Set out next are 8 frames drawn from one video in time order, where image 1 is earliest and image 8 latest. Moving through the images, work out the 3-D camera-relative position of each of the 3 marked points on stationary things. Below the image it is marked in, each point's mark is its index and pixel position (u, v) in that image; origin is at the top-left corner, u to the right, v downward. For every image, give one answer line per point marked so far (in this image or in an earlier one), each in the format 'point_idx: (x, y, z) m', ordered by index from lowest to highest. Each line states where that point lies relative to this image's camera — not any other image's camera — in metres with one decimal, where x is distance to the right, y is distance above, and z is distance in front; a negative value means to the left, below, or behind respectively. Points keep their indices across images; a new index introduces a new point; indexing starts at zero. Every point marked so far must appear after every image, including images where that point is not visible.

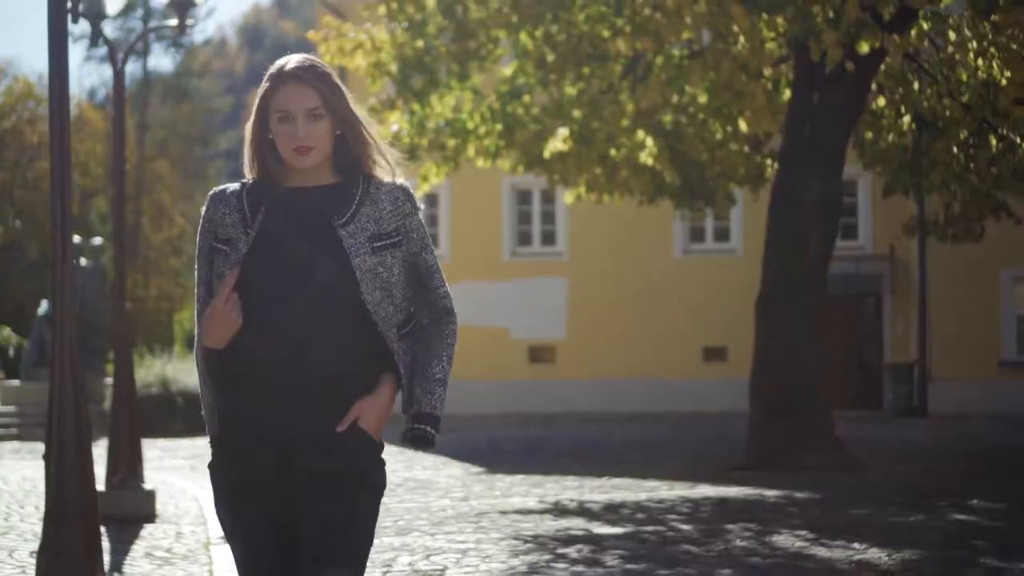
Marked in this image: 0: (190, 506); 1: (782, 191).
0: (-2.5, -1.7, +13.8) m
1: (+2.6, +0.8, +17.0) m
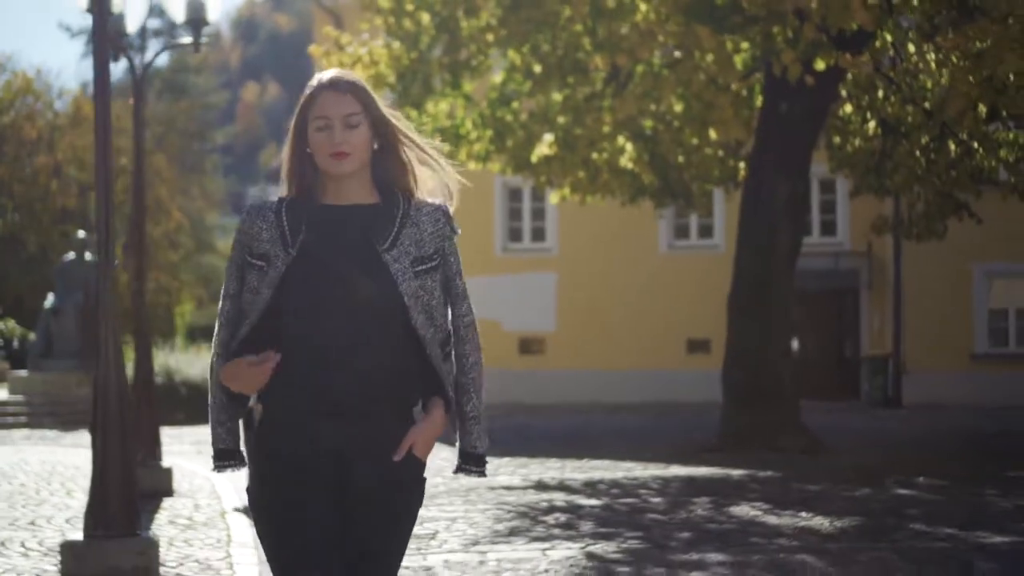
0: (-2.6, -1.7, +15.0) m
1: (+2.5, +0.9, +18.2) m
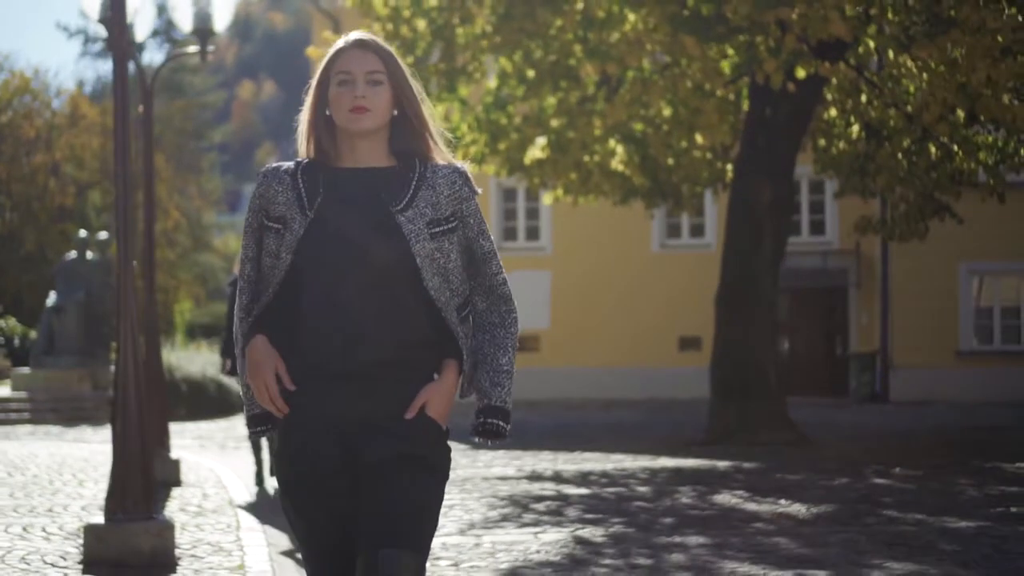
0: (-2.7, -1.7, +15.6) m
1: (+2.4, +0.9, +18.8) m
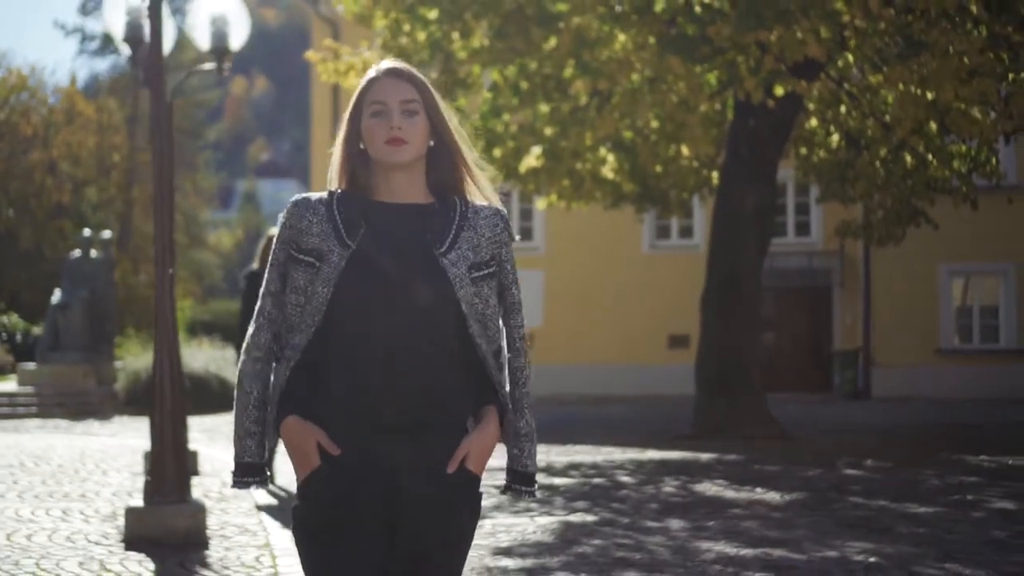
0: (-2.7, -1.7, +16.6) m
1: (+2.4, +0.8, +19.8) m
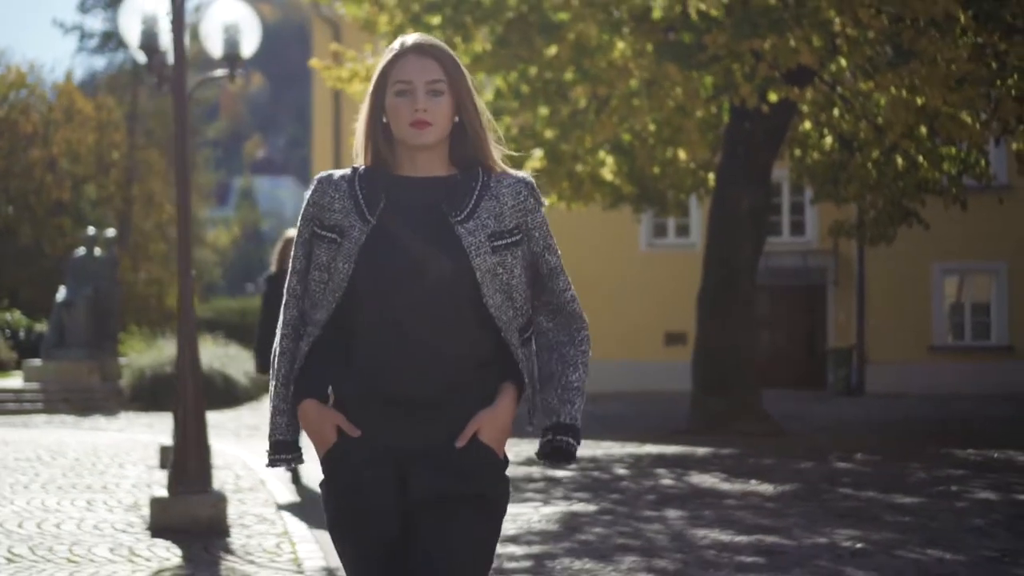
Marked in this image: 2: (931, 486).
0: (-2.7, -1.7, +17.1) m
1: (+2.4, +0.9, +20.3) m
2: (+3.1, -1.5, +13.3) m
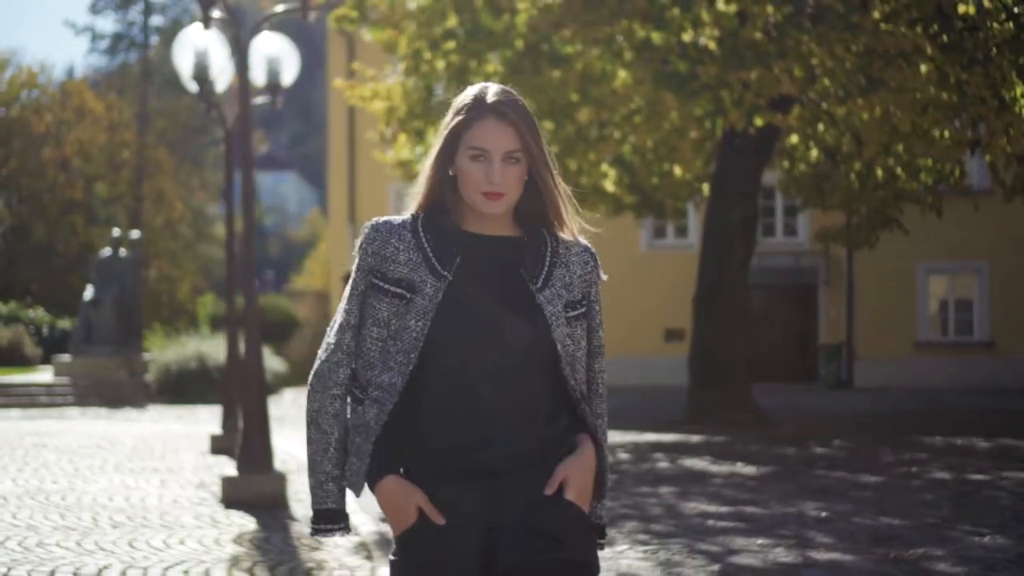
0: (-2.6, -1.7, +19.0) m
1: (+2.5, +0.8, +22.2) m
2: (+3.3, -1.5, +15.1) m
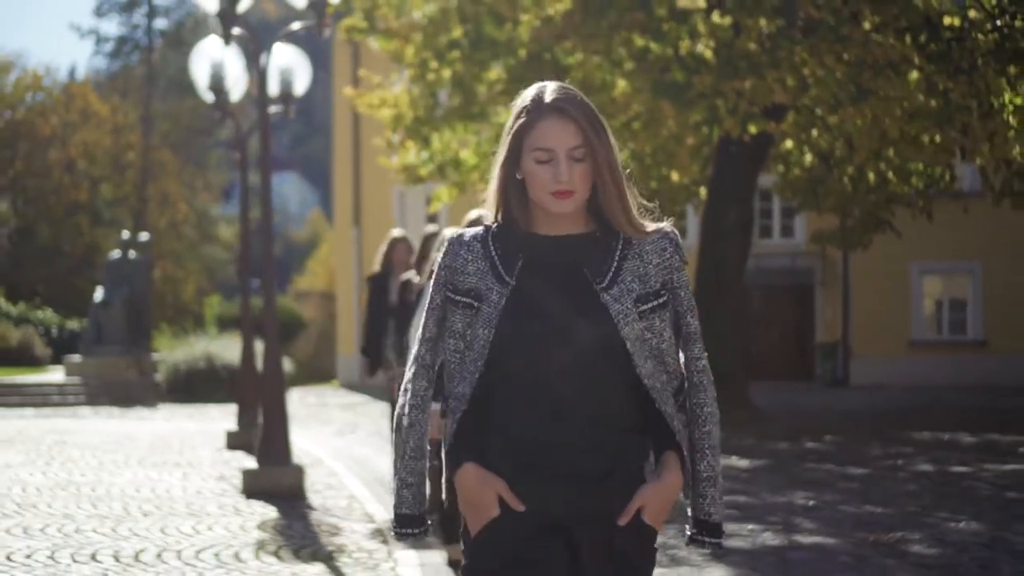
0: (-2.5, -1.7, +19.7) m
1: (+2.6, +0.8, +22.9) m
2: (+3.3, -1.6, +15.8) m
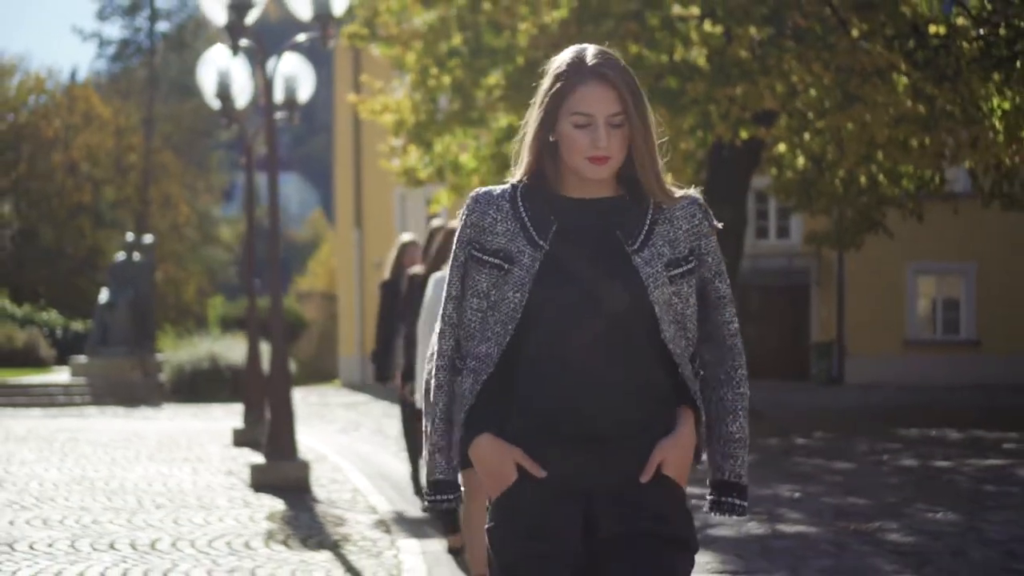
0: (-2.5, -1.7, +20.3) m
1: (+2.5, +0.8, +23.4) m
2: (+3.3, -1.6, +16.4) m
